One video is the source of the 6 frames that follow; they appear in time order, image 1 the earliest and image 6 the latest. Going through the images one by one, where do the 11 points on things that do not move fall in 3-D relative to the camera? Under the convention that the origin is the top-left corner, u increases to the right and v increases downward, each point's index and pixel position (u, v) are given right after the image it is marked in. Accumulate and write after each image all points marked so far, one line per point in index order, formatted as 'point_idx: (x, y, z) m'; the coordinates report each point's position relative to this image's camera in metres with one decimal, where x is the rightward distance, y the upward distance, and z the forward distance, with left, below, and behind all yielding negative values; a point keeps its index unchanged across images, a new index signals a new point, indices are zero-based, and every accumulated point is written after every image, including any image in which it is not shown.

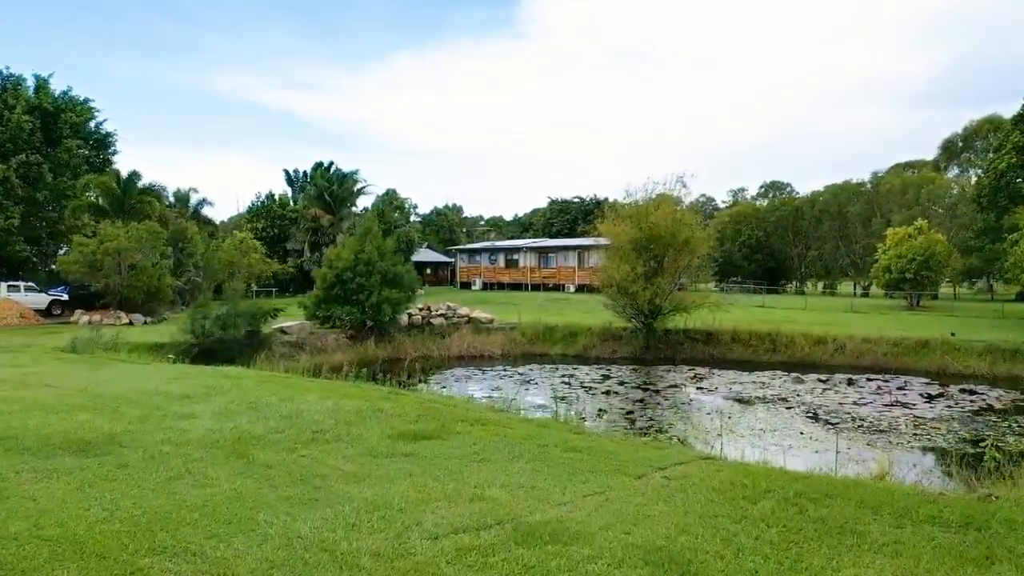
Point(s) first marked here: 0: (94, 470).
0: (-2.7, -1.2, +7.1) m
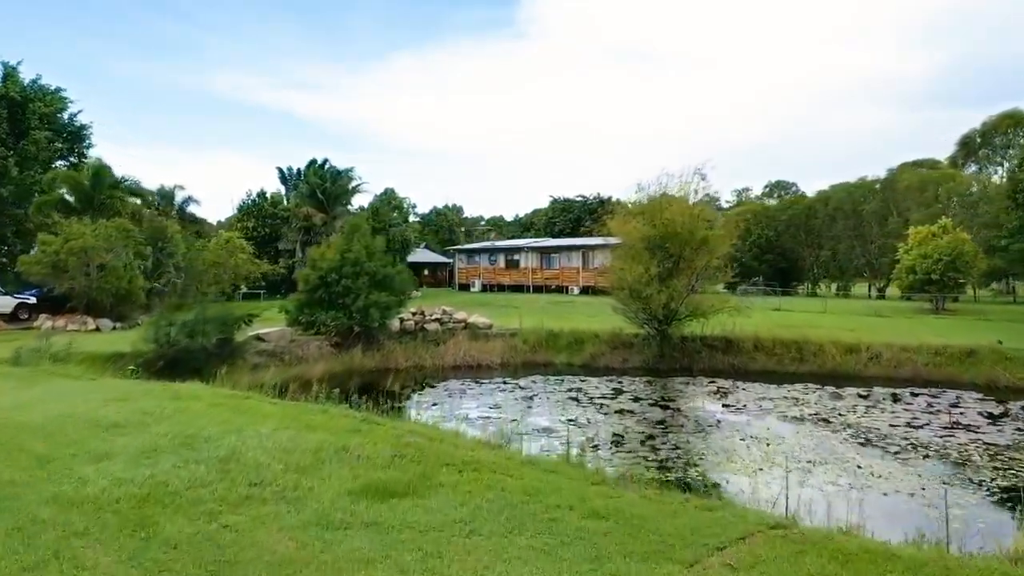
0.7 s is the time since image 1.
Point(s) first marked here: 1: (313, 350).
0: (-2.7, -1.2, +5.1) m
1: (-3.6, -1.1, +19.9) m
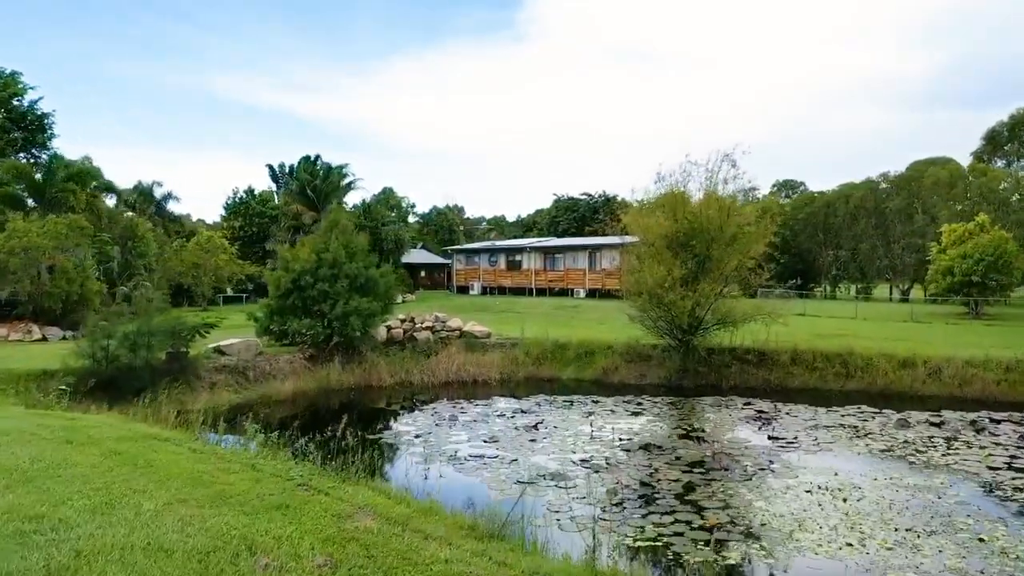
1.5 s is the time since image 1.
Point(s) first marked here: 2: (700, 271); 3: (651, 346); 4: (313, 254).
0: (-2.7, -1.3, +2.4) m
1: (-3.6, -1.2, +17.3) m
2: (+3.0, +0.3, +17.4) m
3: (+2.3, -1.0, +18.4) m
4: (-3.4, +0.6, +18.9) m
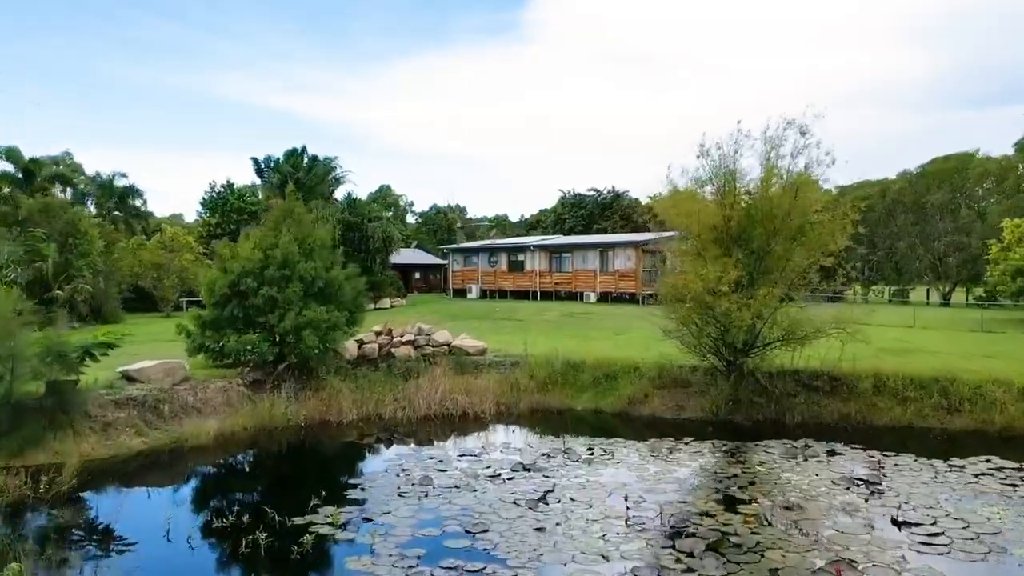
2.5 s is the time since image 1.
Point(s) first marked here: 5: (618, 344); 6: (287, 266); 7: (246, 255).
0: (-2.8, -1.4, -1.6) m
1: (-3.6, -1.3, +13.3) m
2: (+3.0, +0.2, +13.3) m
3: (+2.3, -1.1, +14.4) m
4: (-3.5, +0.5, +14.9) m
5: (+1.7, -0.8, +17.3) m
6: (-3.1, +0.3, +14.8) m
7: (-3.6, +0.4, +14.6) m
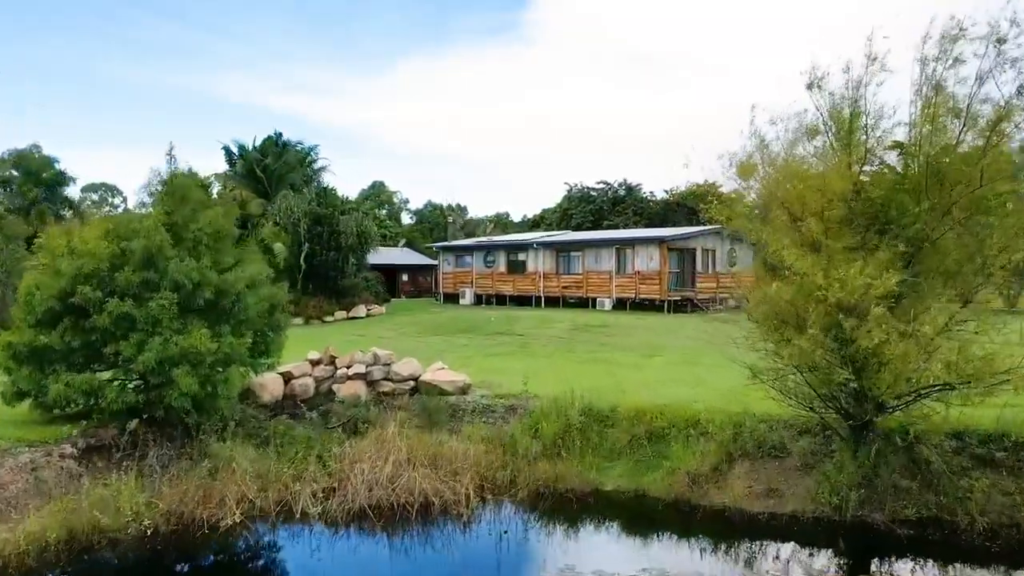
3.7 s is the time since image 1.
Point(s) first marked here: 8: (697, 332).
0: (-2.9, -1.4, -6.9) m
1: (-3.7, -1.4, +8.0) m
2: (+2.9, +0.1, +8.1) m
3: (+2.3, -1.2, +9.1) m
4: (-3.5, +0.4, +9.6) m
5: (+1.6, -0.9, +12.0) m
6: (-3.1, +0.2, +9.6) m
7: (-3.6, +0.3, +9.3) m
8: (+3.3, -0.8, +19.5) m
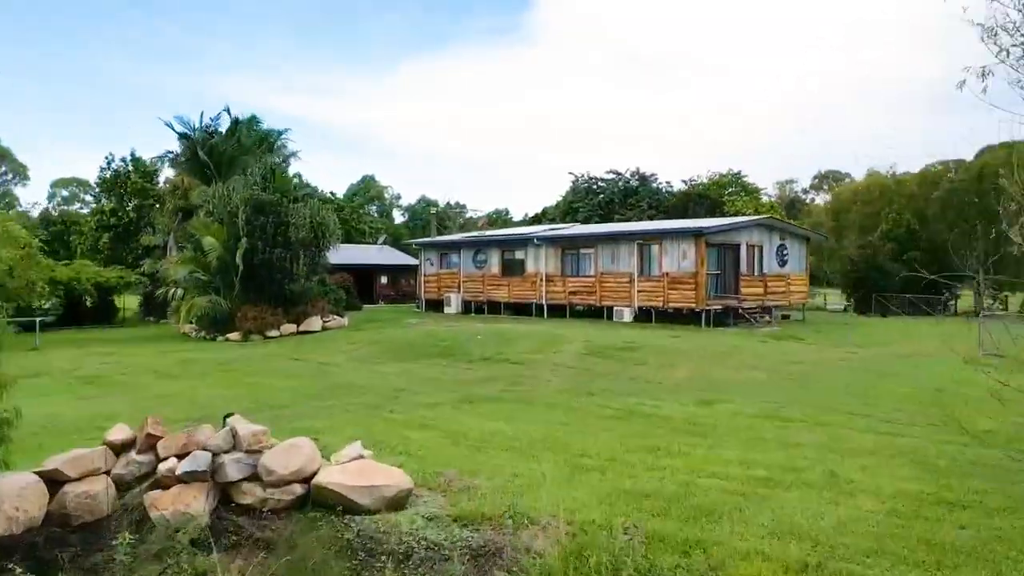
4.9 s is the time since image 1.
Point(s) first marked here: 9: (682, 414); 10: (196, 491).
0: (-3.0, -1.6, -12.5) m
1: (-3.8, -1.5, +2.3) m
2: (+2.8, 0.0, +2.4) m
3: (+2.1, -1.3, +3.4) m
4: (-3.7, +0.3, +3.9) m
5: (+1.5, -1.0, +6.3) m
6: (-3.3, +0.1, +3.9) m
7: (-3.8, +0.2, +3.7) m
8: (+3.2, -0.9, +13.9) m
9: (+1.5, -1.0, +10.0) m
10: (-1.8, -1.1, +6.2) m
